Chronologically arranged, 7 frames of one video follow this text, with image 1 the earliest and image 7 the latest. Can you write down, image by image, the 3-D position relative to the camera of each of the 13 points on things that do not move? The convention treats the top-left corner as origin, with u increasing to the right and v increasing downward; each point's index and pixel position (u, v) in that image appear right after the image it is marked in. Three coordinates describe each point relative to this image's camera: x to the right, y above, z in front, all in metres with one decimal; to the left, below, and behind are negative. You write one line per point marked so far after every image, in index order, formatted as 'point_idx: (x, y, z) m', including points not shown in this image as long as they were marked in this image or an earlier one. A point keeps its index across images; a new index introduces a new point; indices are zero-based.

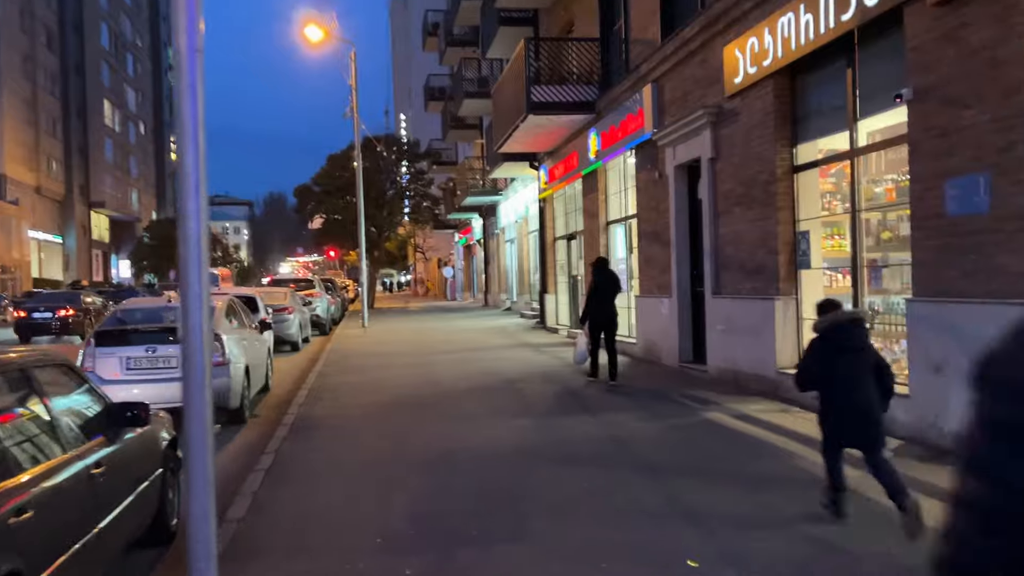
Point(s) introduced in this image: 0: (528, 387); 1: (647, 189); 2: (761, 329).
0: (+0.2, -1.4, +12.1) m
1: (+2.4, +1.8, +14.9) m
2: (+3.2, -0.5, +10.7) m
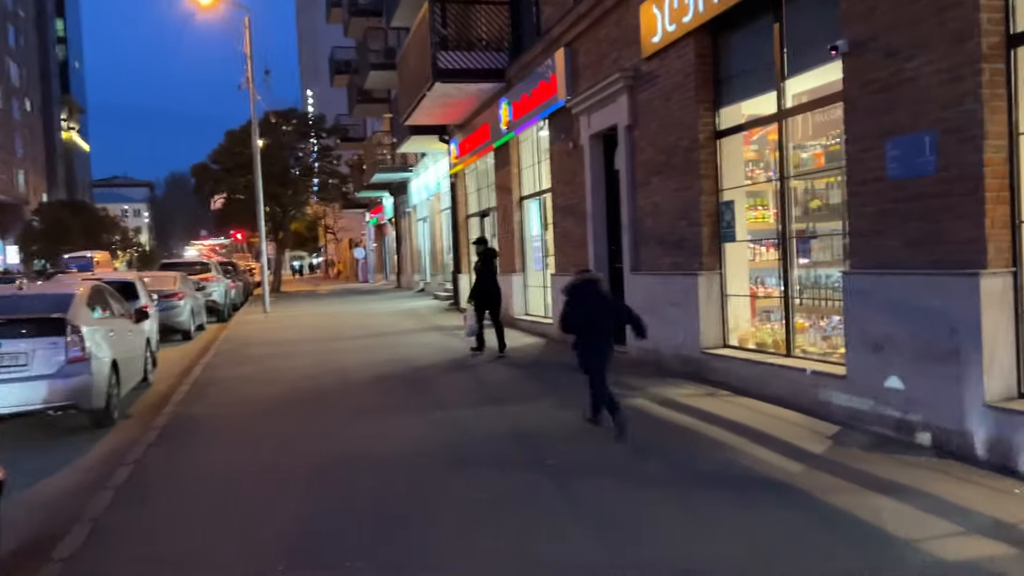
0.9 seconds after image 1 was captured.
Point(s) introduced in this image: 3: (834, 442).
0: (-1.0, -1.1, +11.2) m
1: (+0.8, +2.1, +14.0) m
2: (+2.0, -0.2, +10.0) m
3: (+2.5, -1.2, +6.6) m
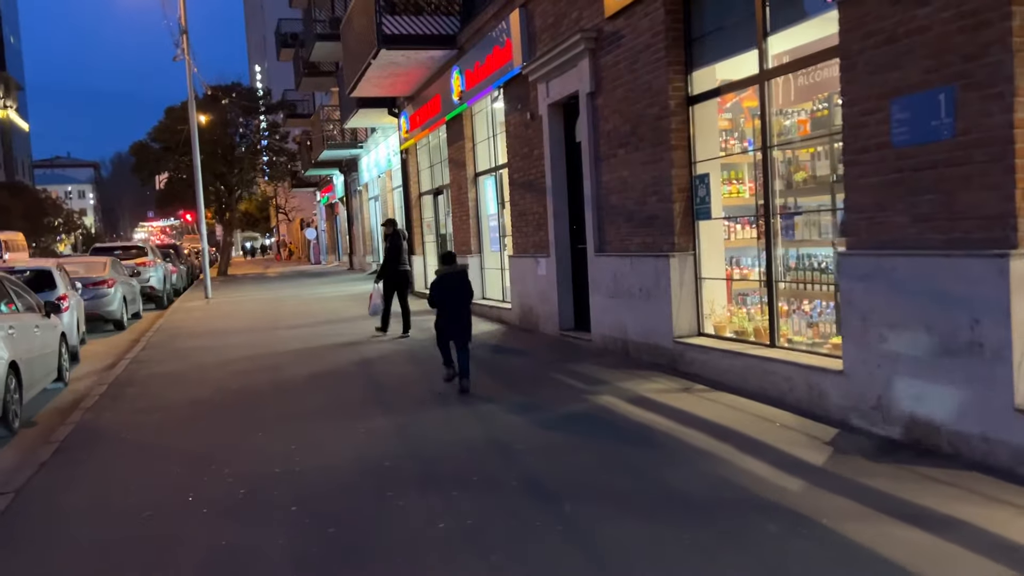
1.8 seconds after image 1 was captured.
0: (-1.6, -1.0, +10.1) m
1: (+0.1, +2.4, +13.0) m
2: (+1.5, 0.0, +9.1) m
3: (+2.2, -1.1, +5.8) m
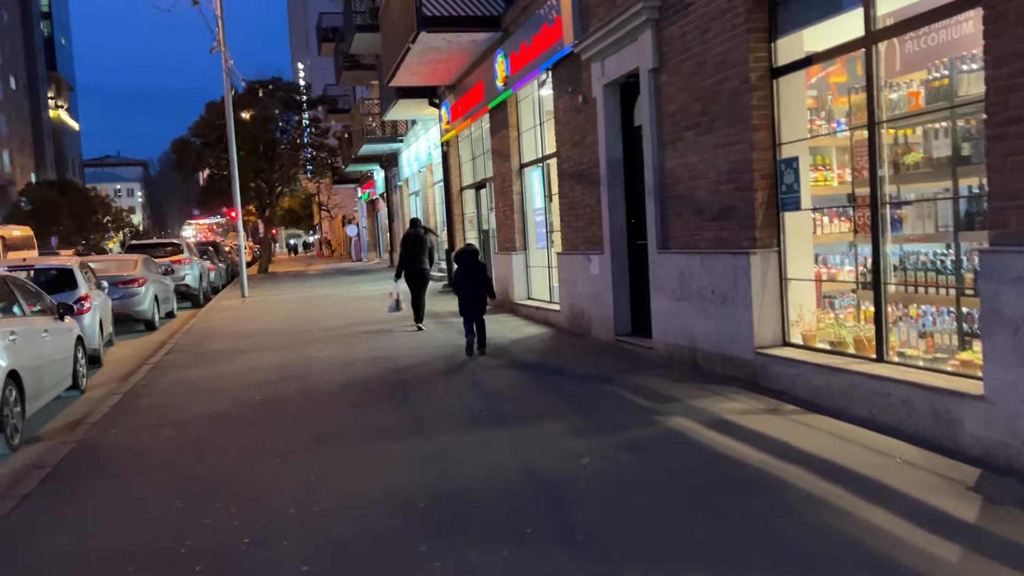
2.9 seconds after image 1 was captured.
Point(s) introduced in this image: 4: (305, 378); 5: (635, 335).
0: (-1.0, -1.0, +9.1) m
1: (+0.8, +2.4, +11.9) m
2: (+2.1, -0.1, +7.9) m
3: (+2.6, -1.1, +4.6) m
4: (-2.4, -1.0, +9.8) m
5: (+1.5, -0.6, +10.6) m
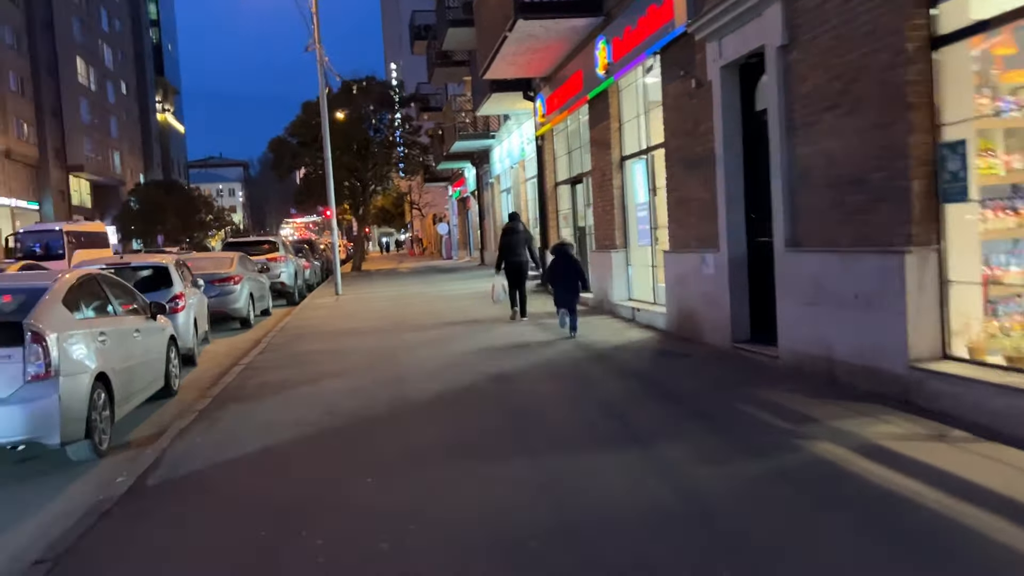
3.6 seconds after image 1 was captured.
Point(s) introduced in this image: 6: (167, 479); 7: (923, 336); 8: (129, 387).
0: (+0.1, -1.0, +8.4) m
1: (+2.2, +2.4, +11.0) m
2: (+3.0, -0.1, +6.9) m
3: (+3.2, -1.2, +3.5) m
4: (-1.2, -1.0, +9.3) m
5: (+2.8, -0.6, +9.6) m
6: (-2.6, -1.4, +6.3) m
7: (+3.2, -0.4, +6.6) m
8: (-3.8, -1.0, +8.3) m
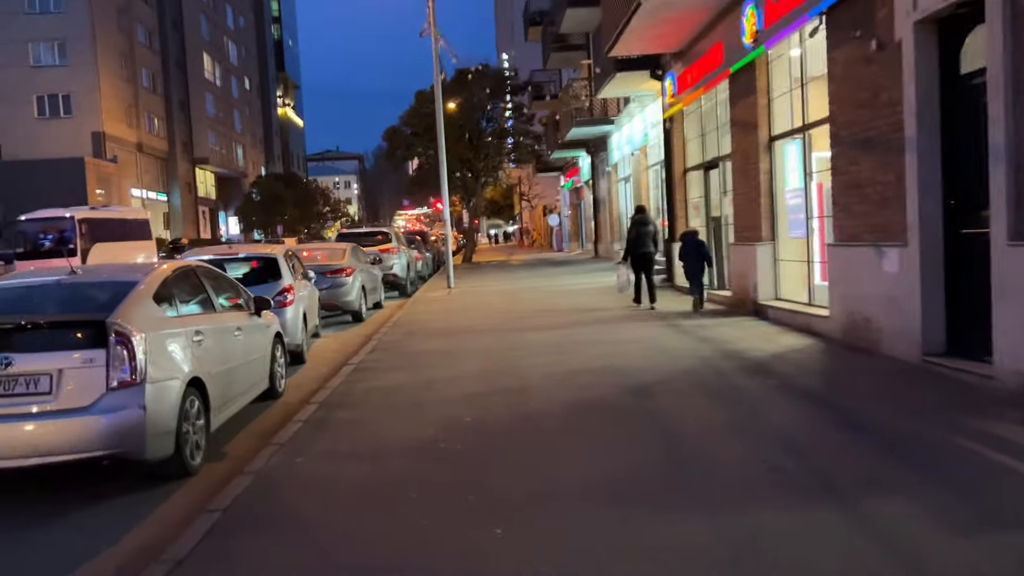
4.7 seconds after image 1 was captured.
0: (+1.3, -1.0, +7.1) m
1: (+3.7, +2.4, +9.3) m
2: (+4.0, -0.1, +5.2) m
3: (+3.7, -1.3, +1.8) m
4: (+0.1, -1.0, +8.1) m
5: (+4.1, -0.6, +7.9) m
6: (-1.6, -1.4, +5.3) m
7: (+4.2, -0.4, +4.9) m
8: (-2.6, -0.9, +7.5) m
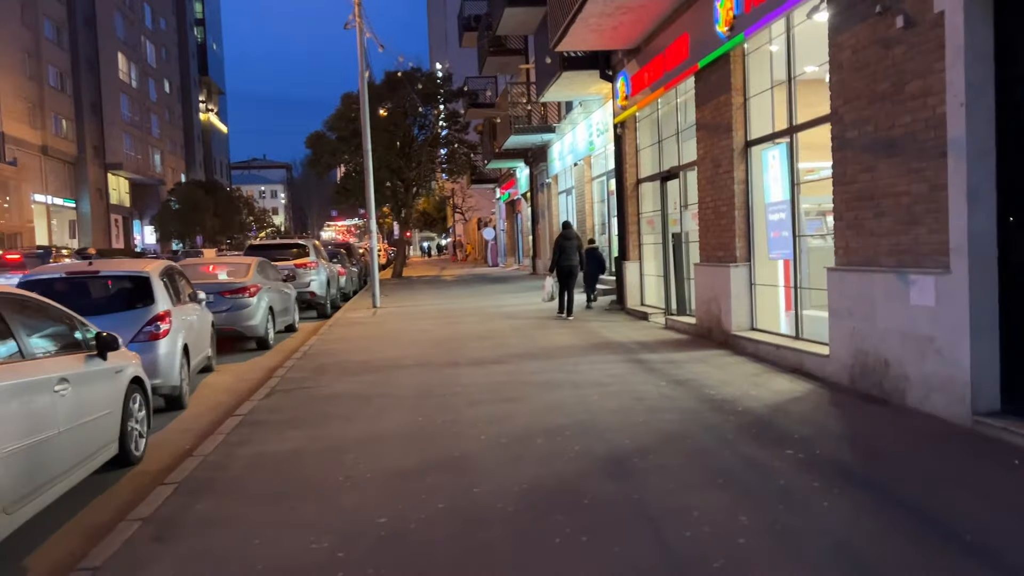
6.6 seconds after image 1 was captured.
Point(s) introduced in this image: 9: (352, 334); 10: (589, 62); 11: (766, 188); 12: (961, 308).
0: (+0.9, -1.3, +5.1) m
1: (+3.2, +2.1, +7.6) m
2: (+3.8, -0.4, +3.5) m
3: (+3.8, -1.5, +0.1) m
4: (-0.4, -1.3, +6.0) m
5: (+3.7, -0.9, +6.2) m
6: (-1.9, -1.6, +3.1) m
7: (+4.0, -0.7, +3.2) m
8: (-3.0, -1.2, +5.2) m
9: (-2.9, -0.8, +15.2) m
10: (+1.5, +4.4, +16.6) m
11: (+3.2, +1.3, +10.6) m
12: (+3.4, -0.1, +6.3) m
